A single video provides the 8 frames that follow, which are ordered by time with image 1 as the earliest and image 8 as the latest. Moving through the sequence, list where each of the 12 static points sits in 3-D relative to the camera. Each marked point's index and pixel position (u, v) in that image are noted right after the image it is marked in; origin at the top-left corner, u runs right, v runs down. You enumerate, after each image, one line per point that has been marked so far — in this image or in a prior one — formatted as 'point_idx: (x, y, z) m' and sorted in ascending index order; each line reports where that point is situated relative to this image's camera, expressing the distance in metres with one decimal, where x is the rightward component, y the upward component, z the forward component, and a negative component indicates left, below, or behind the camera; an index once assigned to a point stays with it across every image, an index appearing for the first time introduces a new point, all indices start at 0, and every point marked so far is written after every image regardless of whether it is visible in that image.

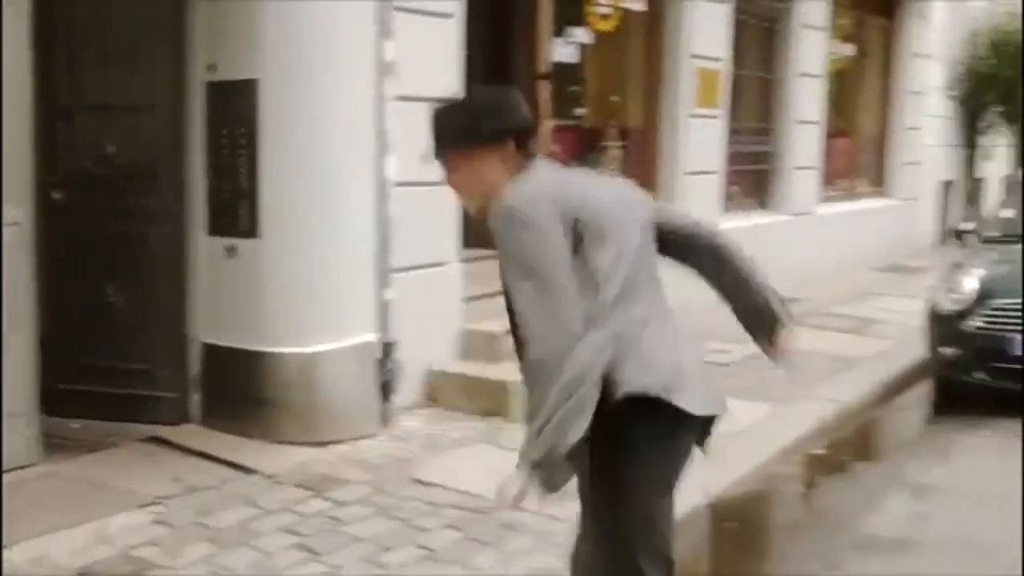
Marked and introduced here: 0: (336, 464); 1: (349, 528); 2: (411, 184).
0: (-0.7, -0.7, +5.6) m
1: (-0.6, -0.9, +4.8) m
2: (-0.5, +0.5, +6.5) m
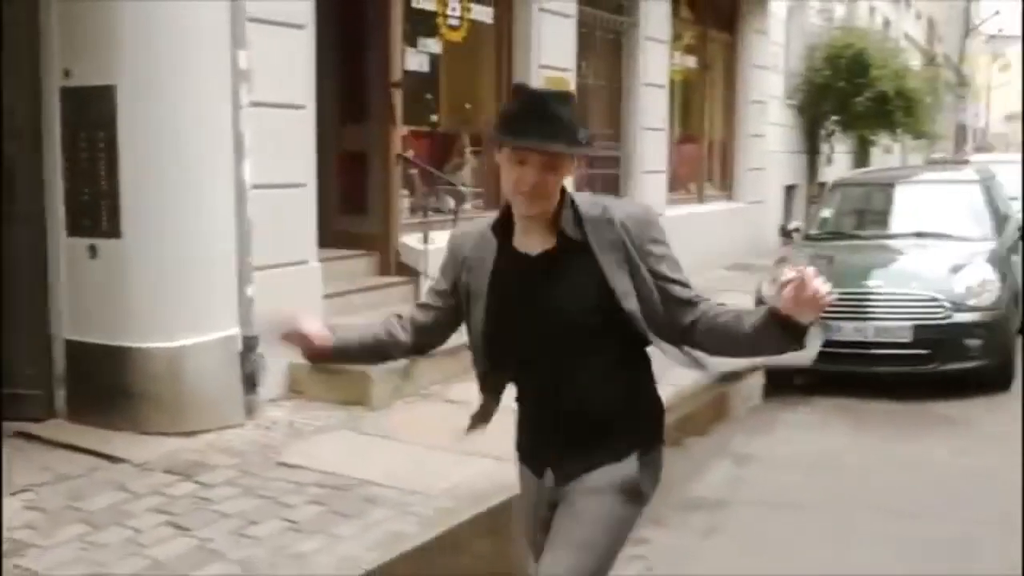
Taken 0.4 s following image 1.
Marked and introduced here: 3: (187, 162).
0: (-1.4, -0.7, +5.9) m
1: (-1.1, -0.8, +5.1) m
2: (-1.2, +0.5, +6.9) m
3: (-1.5, +0.6, +6.1) m
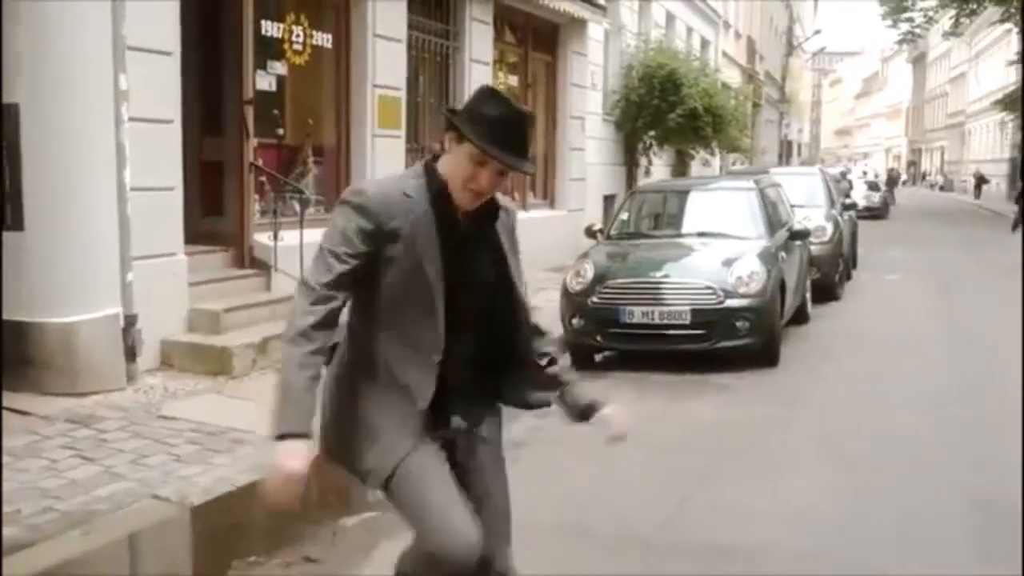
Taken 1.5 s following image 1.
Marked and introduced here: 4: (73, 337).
0: (-2.2, -0.6, +7.1) m
1: (-1.9, -0.7, +6.3) m
2: (-2.2, +0.6, +8.1) m
3: (-2.4, +0.7, +7.3) m
4: (-2.4, -0.3, +7.3) m
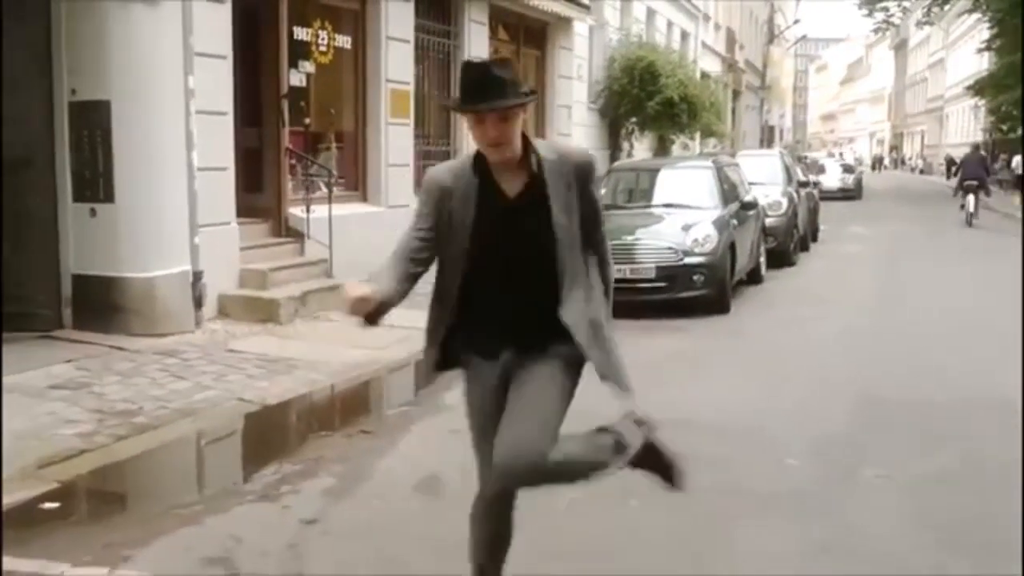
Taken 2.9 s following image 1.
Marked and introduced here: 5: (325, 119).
0: (-2.2, -0.4, +8.8) m
1: (-1.9, -0.5, +8.0) m
2: (-2.2, +0.9, +9.8) m
3: (-2.4, +0.9, +9.1) m
4: (-2.4, 0.0, +9.1) m
5: (-1.7, +1.6, +12.3) m
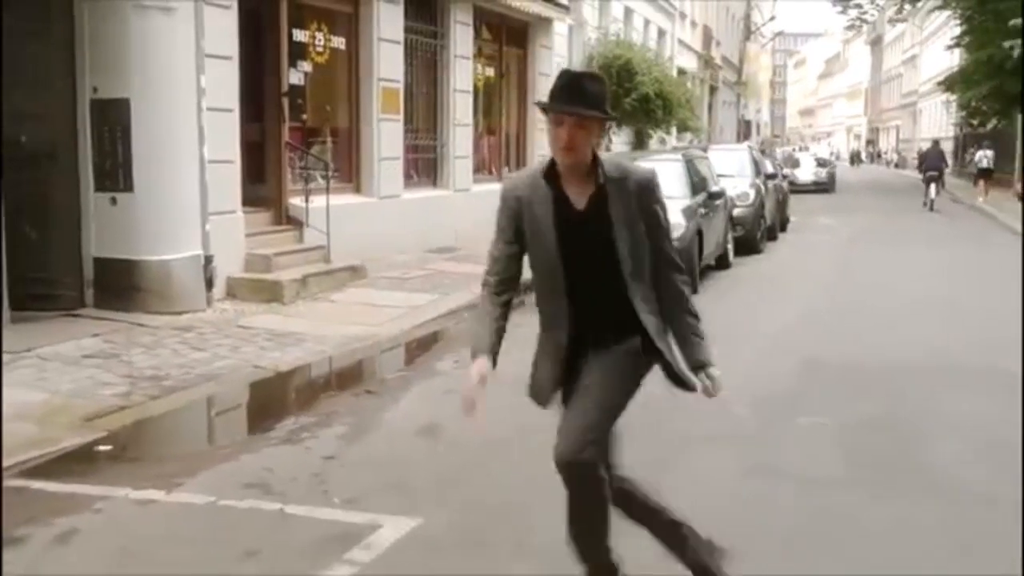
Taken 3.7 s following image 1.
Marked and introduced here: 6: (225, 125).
0: (-2.3, -0.2, +9.7) m
1: (-2.0, -0.4, +8.9) m
2: (-2.3, +1.0, +10.6) m
3: (-2.5, +1.1, +9.9) m
4: (-2.5, +0.1, +9.9) m
5: (-1.9, +1.7, +13.1) m
6: (-2.3, +1.3, +10.7) m
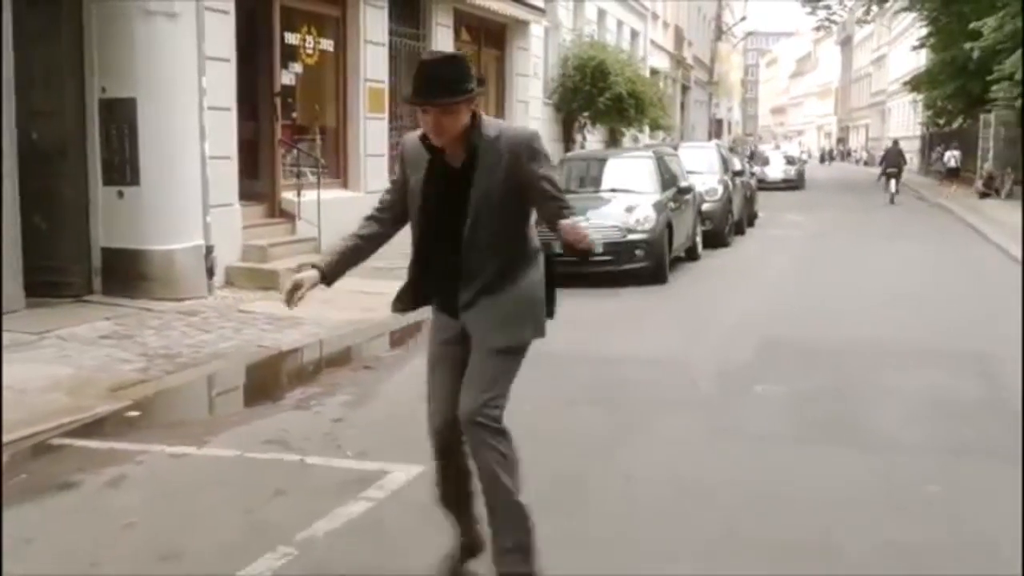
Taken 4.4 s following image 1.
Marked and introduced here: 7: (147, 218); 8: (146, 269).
0: (-2.5, -0.1, +10.3) m
1: (-2.1, -0.3, +9.6) m
2: (-2.5, +1.1, +11.3) m
3: (-2.7, +1.1, +10.6) m
4: (-2.7, +0.2, +10.6) m
5: (-2.1, +1.8, +13.8) m
6: (-2.4, +1.4, +11.4) m
7: (-2.9, +0.5, +10.5) m
8: (-2.9, +0.1, +10.5) m
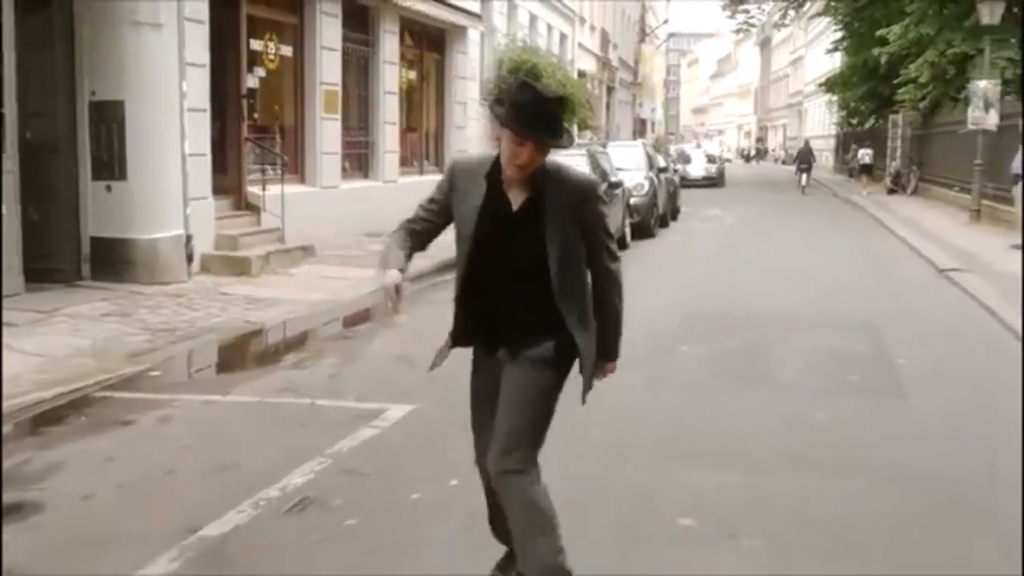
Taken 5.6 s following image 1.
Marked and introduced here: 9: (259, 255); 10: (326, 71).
0: (-2.9, 0.0, +11.4) m
1: (-2.5, -0.1, +10.7) m
2: (-2.9, +1.2, +12.4) m
3: (-3.1, +1.3, +11.7) m
4: (-3.1, +0.4, +11.7) m
5: (-2.7, +1.9, +14.9) m
6: (-2.9, +1.5, +12.5) m
7: (-3.3, +0.7, +11.6) m
8: (-3.3, +0.3, +11.6) m
9: (-2.4, +0.3, +12.6) m
10: (-2.2, +2.5, +15.7) m
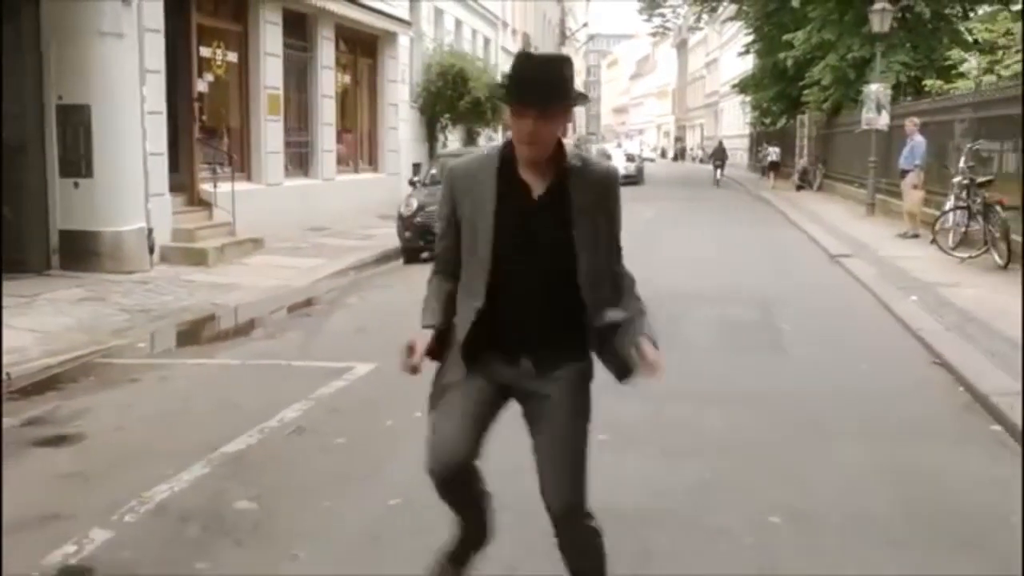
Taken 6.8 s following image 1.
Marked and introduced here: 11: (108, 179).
0: (-3.5, +0.1, +12.5) m
1: (-3.0, 0.0, +11.7) m
2: (-3.6, +1.3, +13.4) m
3: (-3.7, +1.4, +12.7) m
4: (-3.7, +0.5, +12.7) m
5: (-3.5, +2.0, +16.0) m
6: (-3.6, +1.6, +13.5) m
7: (-3.9, +0.8, +12.6) m
8: (-3.9, +0.4, +12.6) m
9: (-3.0, +0.4, +13.7) m
10: (-3.0, +2.6, +16.7) m
11: (-3.8, +1.0, +12.6) m
